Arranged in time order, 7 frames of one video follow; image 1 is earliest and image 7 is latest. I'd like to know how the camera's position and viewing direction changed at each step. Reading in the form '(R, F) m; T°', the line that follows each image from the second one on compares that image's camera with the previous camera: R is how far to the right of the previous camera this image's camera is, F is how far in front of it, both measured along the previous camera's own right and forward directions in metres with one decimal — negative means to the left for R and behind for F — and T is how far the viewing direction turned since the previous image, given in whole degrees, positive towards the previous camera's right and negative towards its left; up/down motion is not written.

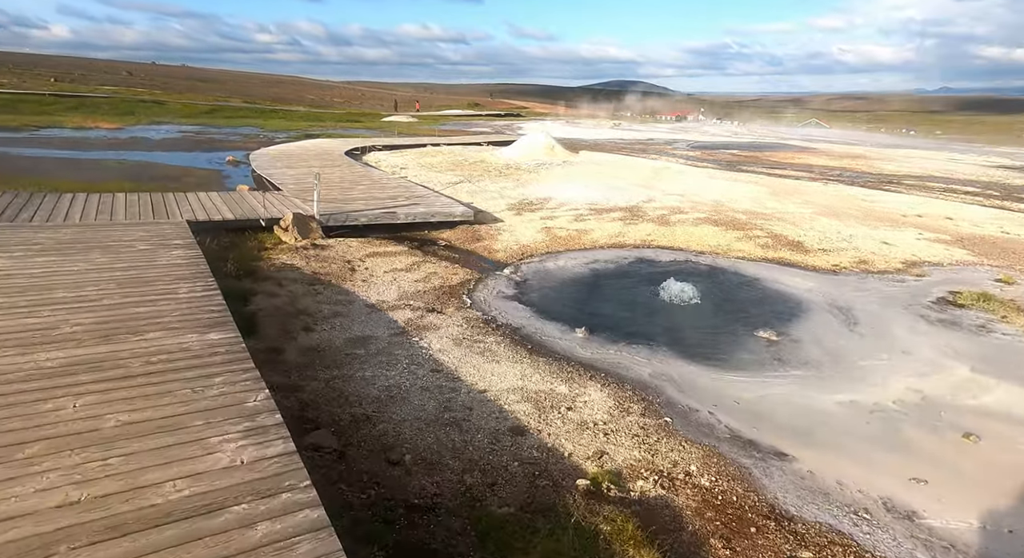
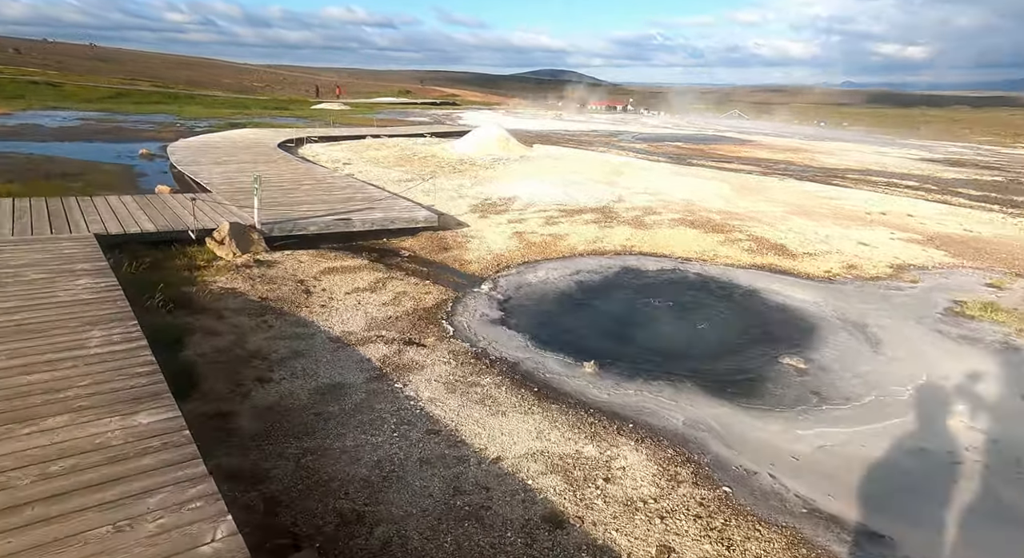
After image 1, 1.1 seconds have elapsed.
(-0.8, +1.4) m; +6°
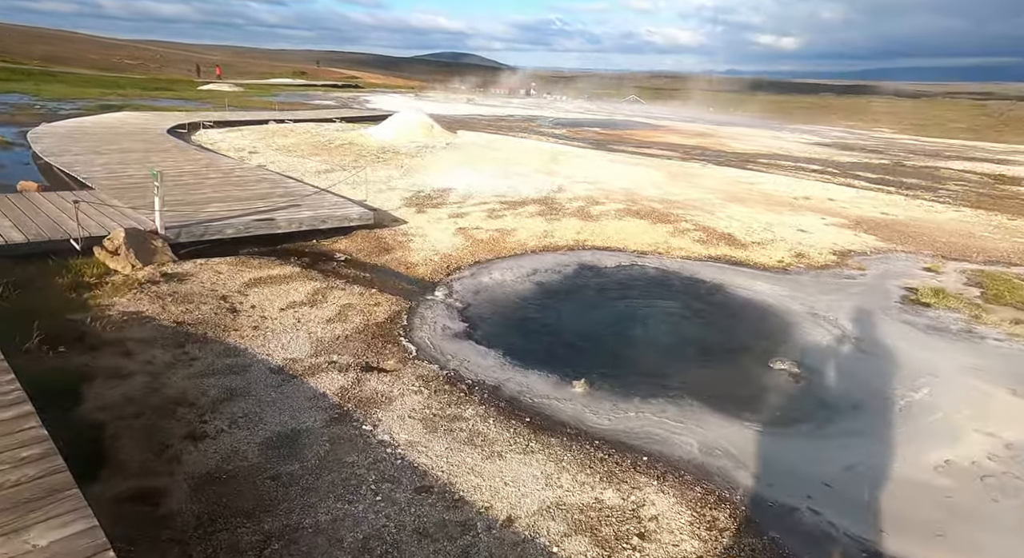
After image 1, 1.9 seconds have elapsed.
(-0.8, +1.0) m; +9°
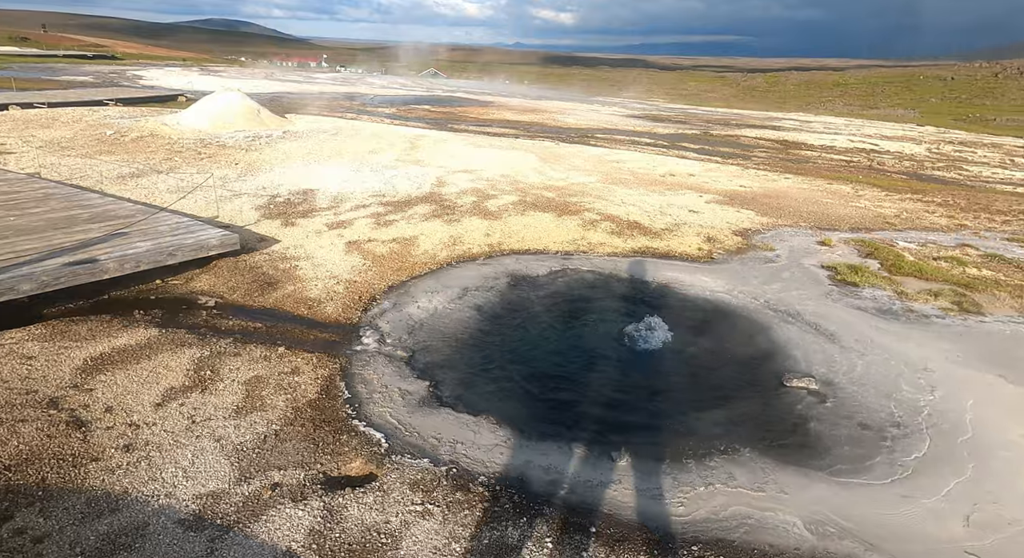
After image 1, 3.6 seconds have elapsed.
(-1.8, +2.0) m; +17°
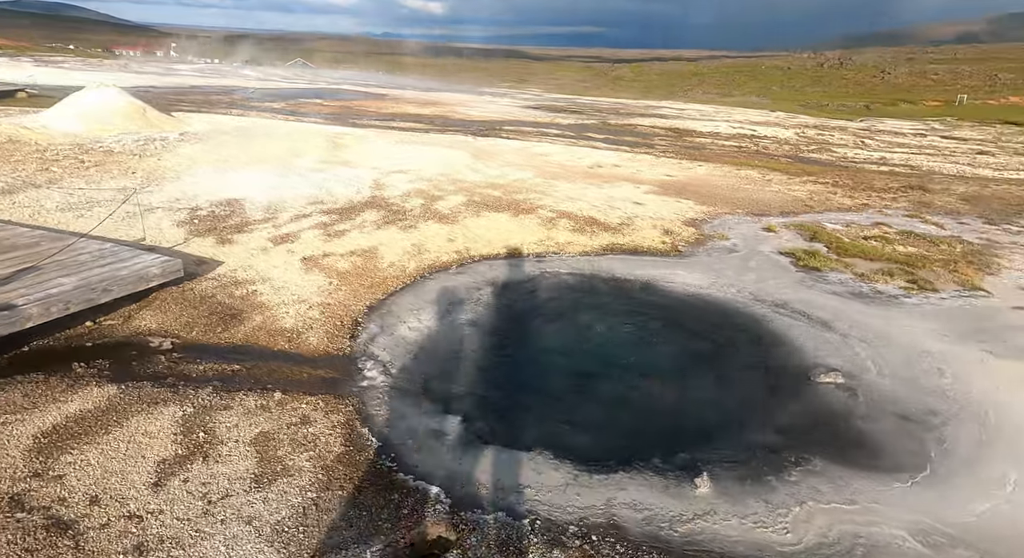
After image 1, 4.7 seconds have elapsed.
(-1.8, +0.6) m; +11°
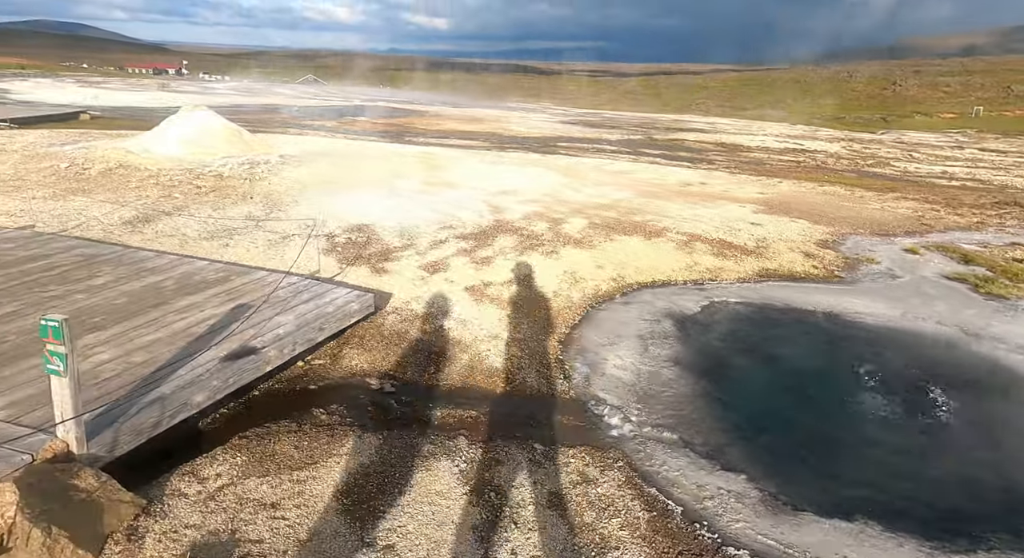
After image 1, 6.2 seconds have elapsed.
(-3.5, +0.4) m; -2°
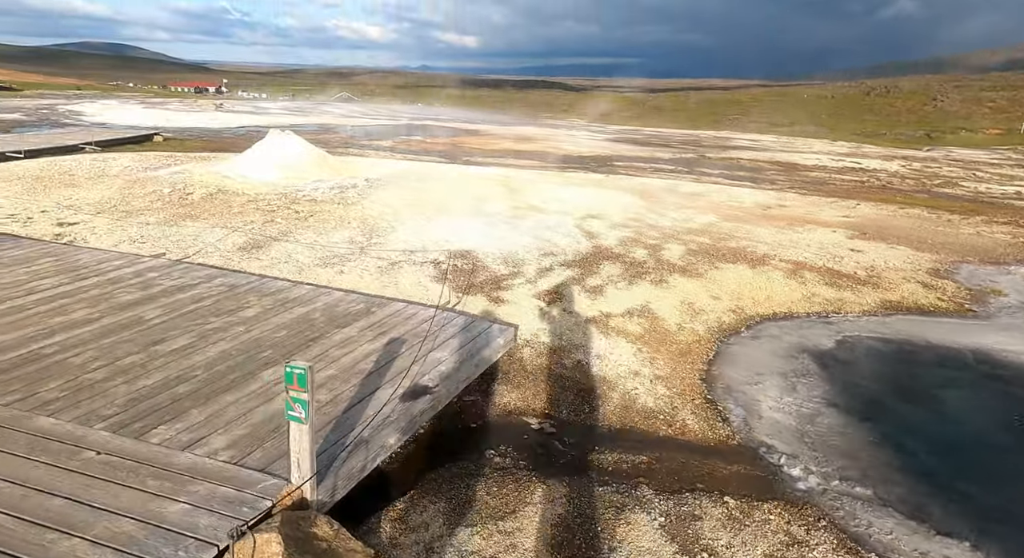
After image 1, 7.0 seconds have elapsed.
(-2.0, +0.1) m; -4°
